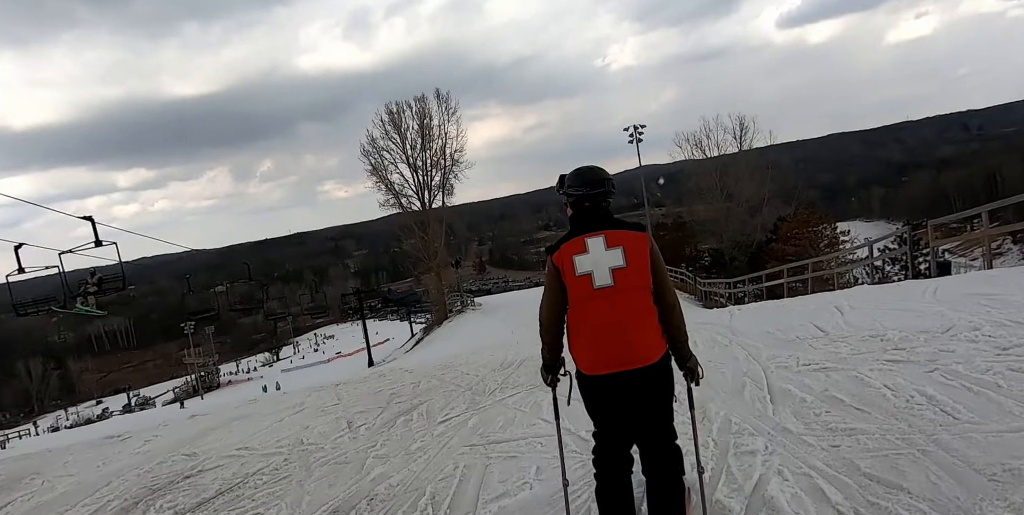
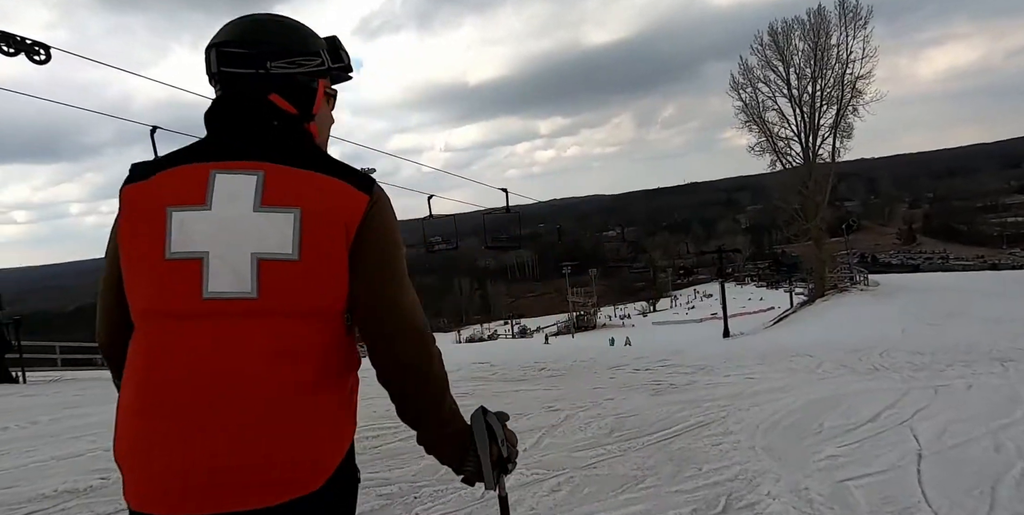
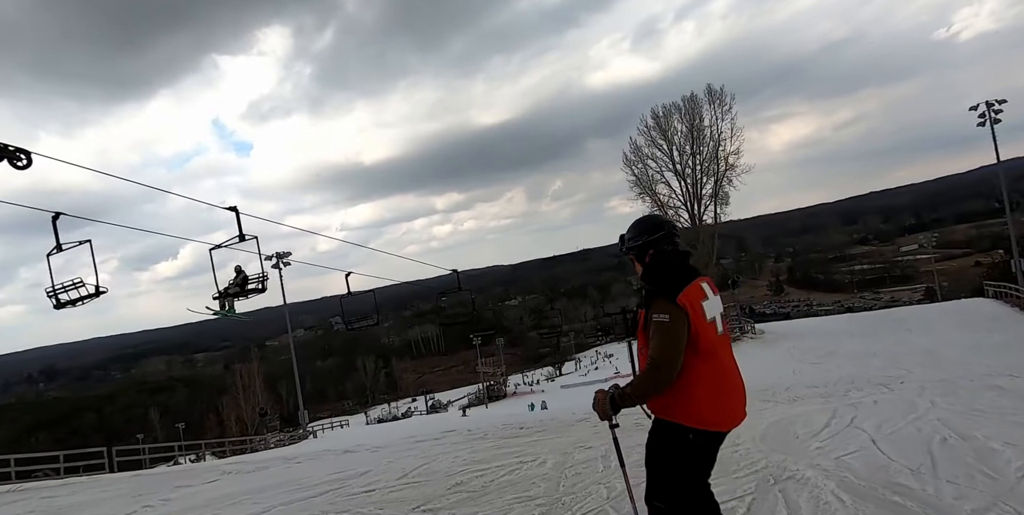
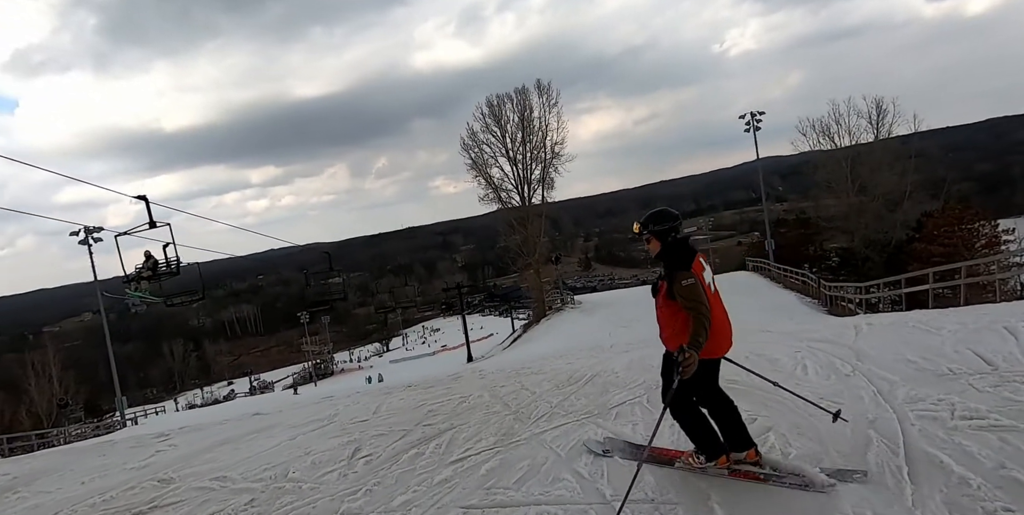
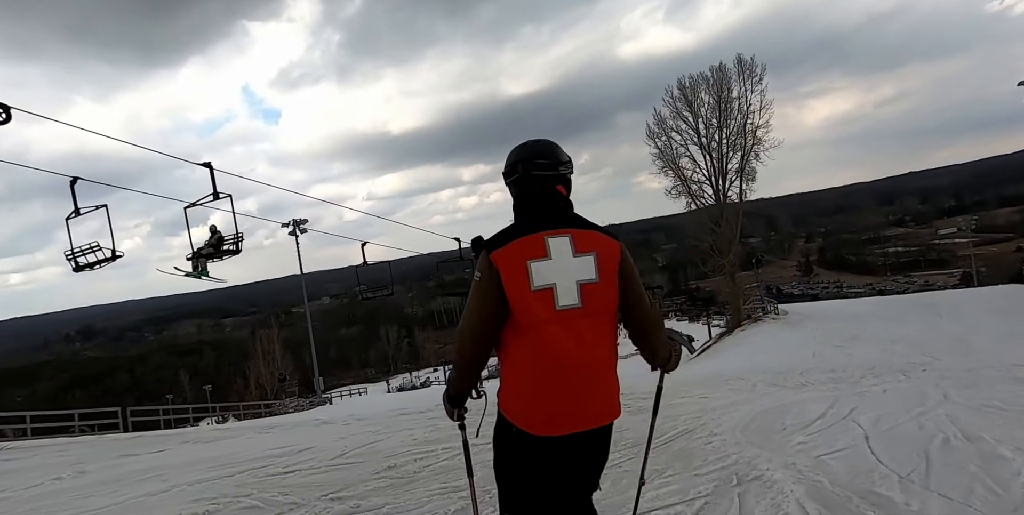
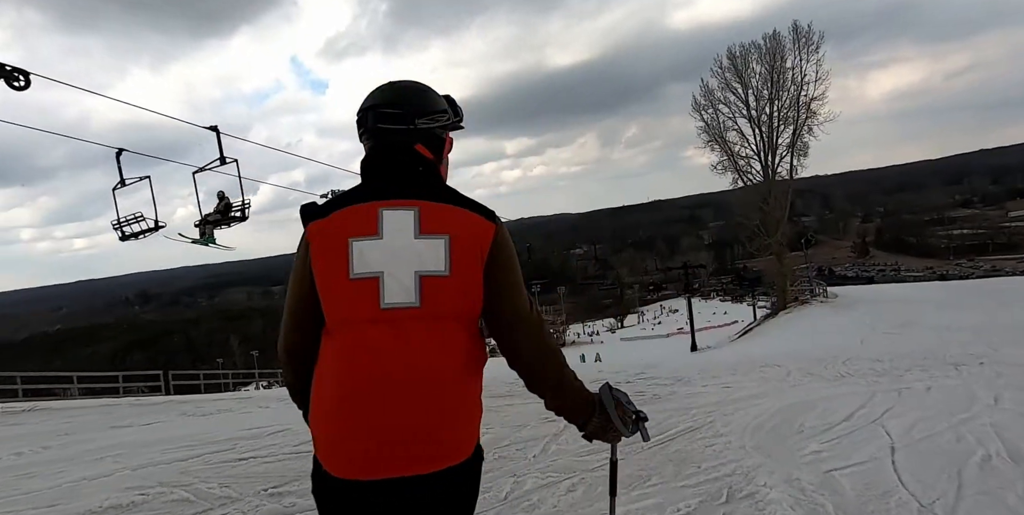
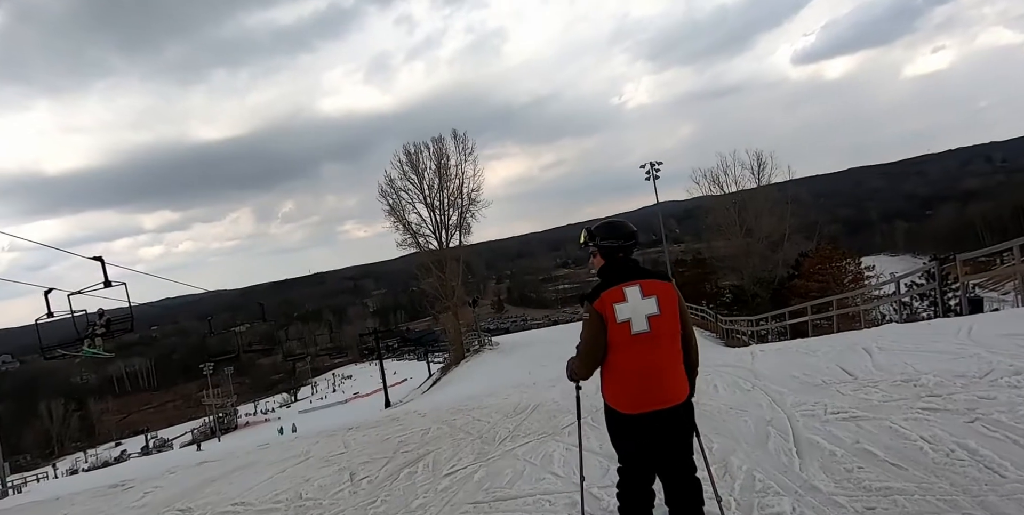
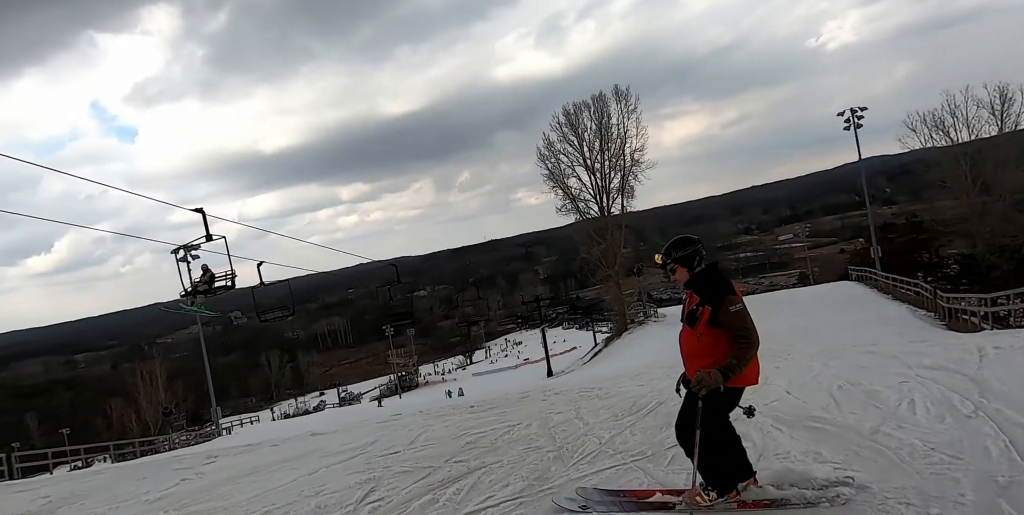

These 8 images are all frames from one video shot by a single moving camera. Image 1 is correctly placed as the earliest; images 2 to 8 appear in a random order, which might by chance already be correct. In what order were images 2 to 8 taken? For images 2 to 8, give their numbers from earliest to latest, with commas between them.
7, 4, 8, 3, 5, 6, 2
